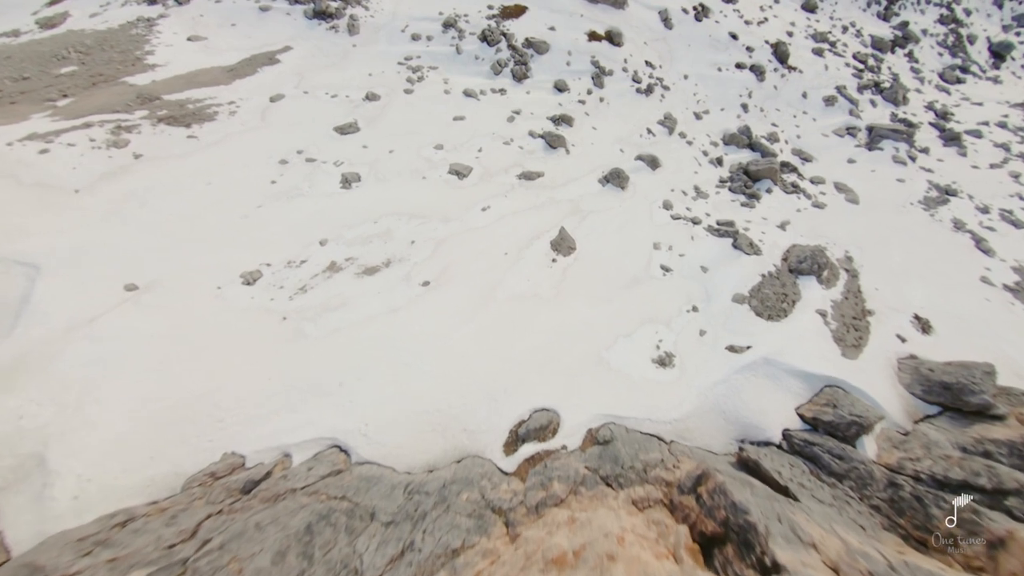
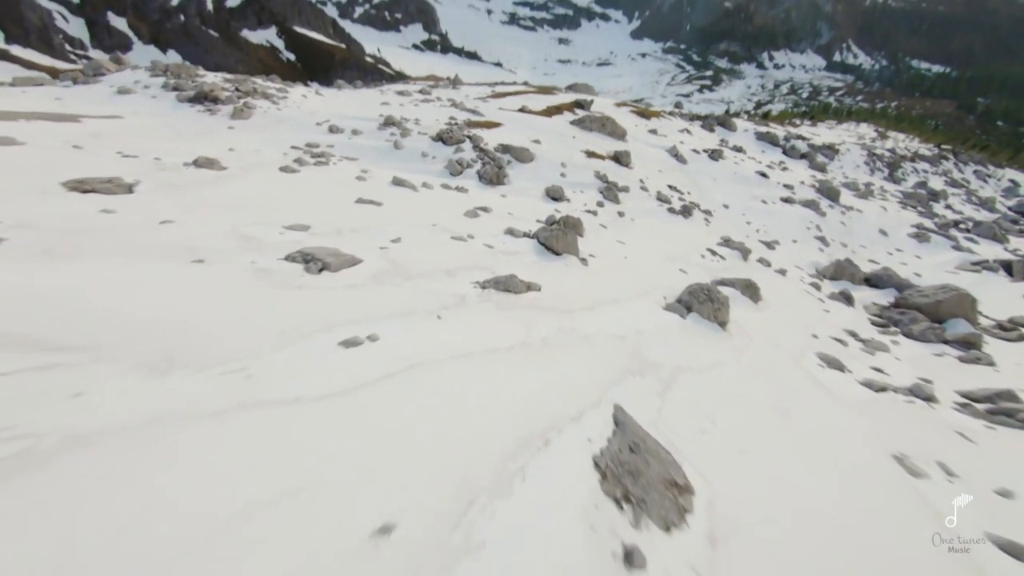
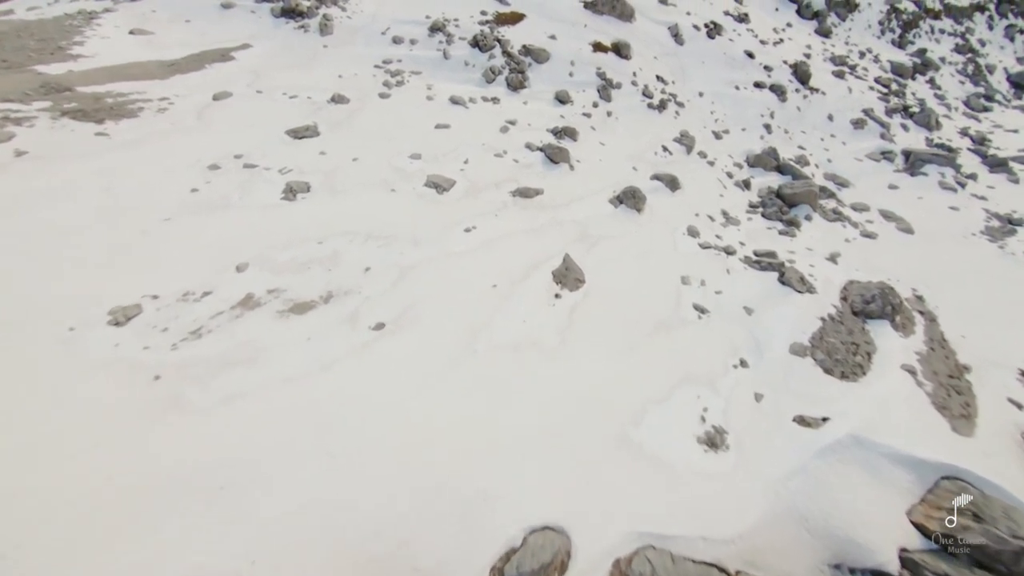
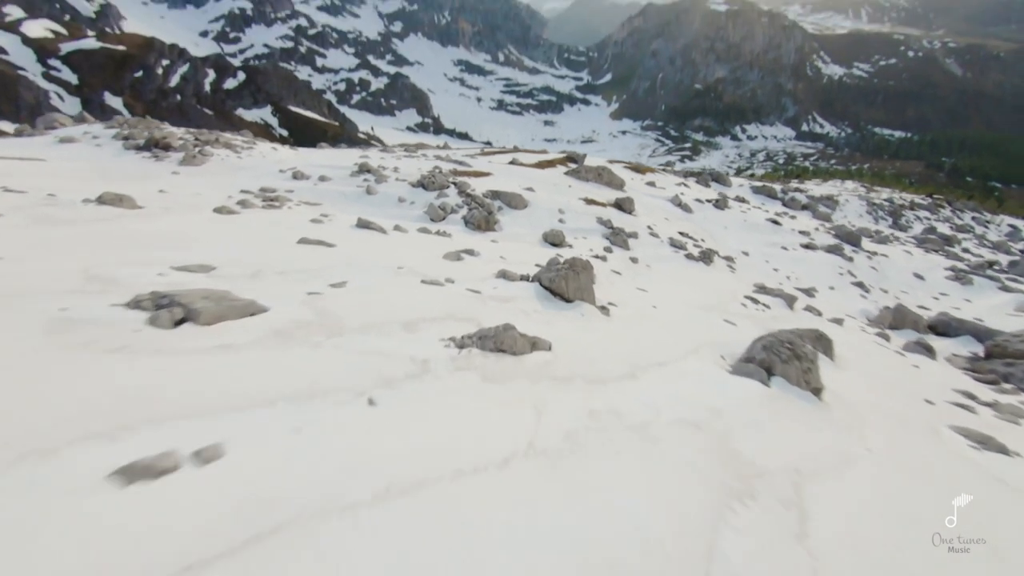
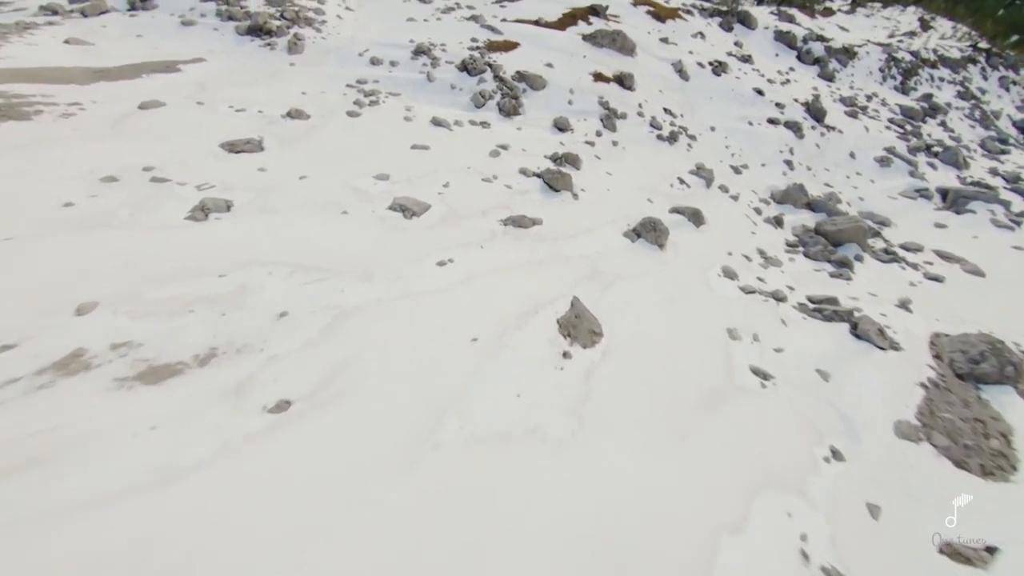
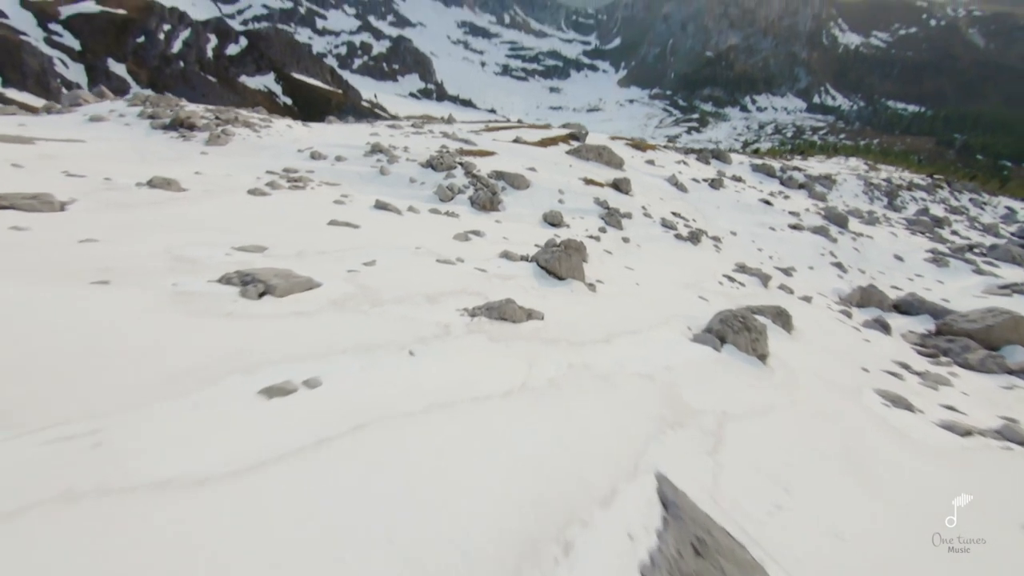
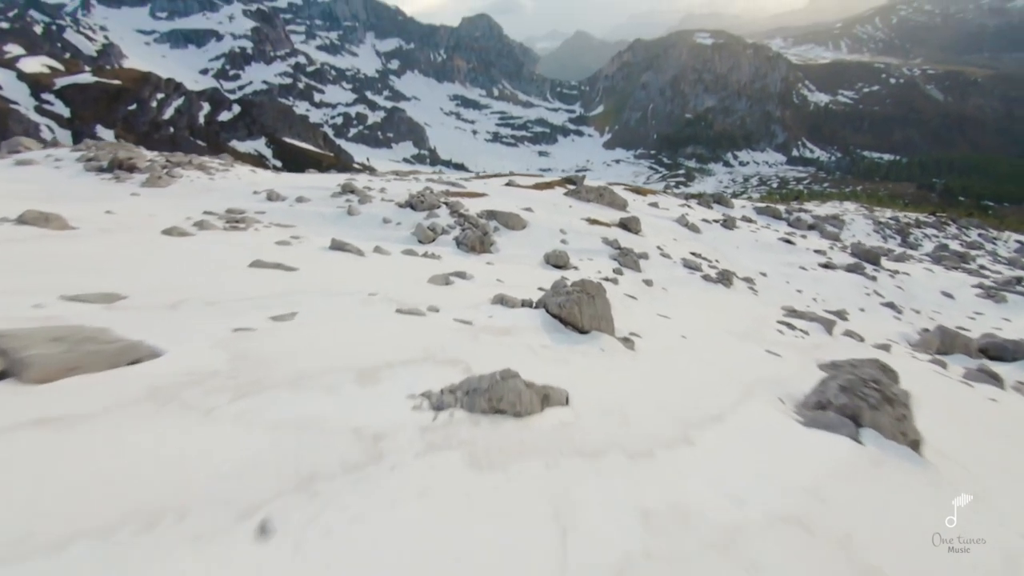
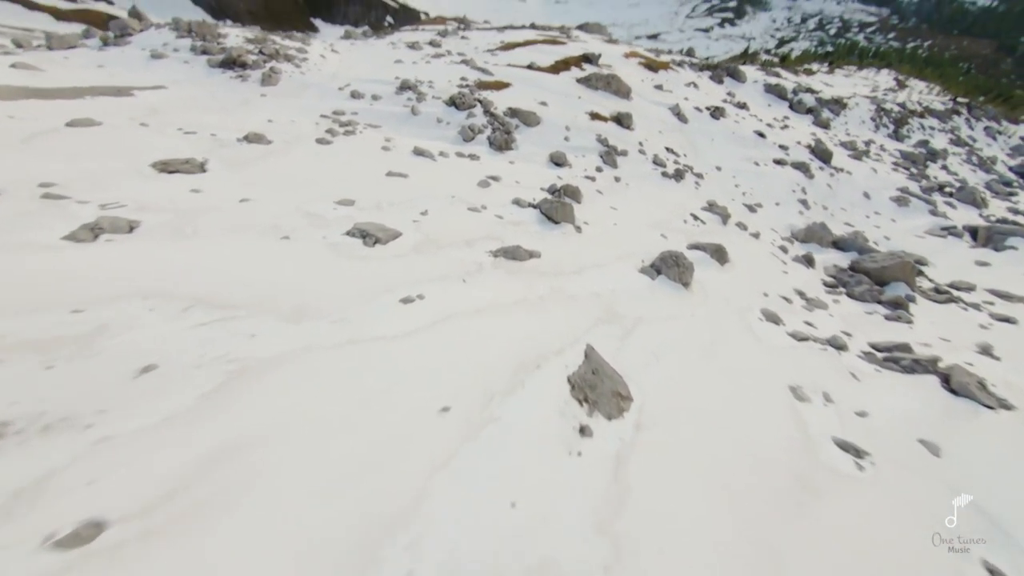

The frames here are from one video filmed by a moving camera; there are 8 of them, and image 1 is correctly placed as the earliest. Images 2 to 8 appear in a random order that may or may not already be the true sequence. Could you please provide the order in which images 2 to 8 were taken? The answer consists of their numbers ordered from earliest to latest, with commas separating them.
3, 5, 8, 2, 6, 4, 7
